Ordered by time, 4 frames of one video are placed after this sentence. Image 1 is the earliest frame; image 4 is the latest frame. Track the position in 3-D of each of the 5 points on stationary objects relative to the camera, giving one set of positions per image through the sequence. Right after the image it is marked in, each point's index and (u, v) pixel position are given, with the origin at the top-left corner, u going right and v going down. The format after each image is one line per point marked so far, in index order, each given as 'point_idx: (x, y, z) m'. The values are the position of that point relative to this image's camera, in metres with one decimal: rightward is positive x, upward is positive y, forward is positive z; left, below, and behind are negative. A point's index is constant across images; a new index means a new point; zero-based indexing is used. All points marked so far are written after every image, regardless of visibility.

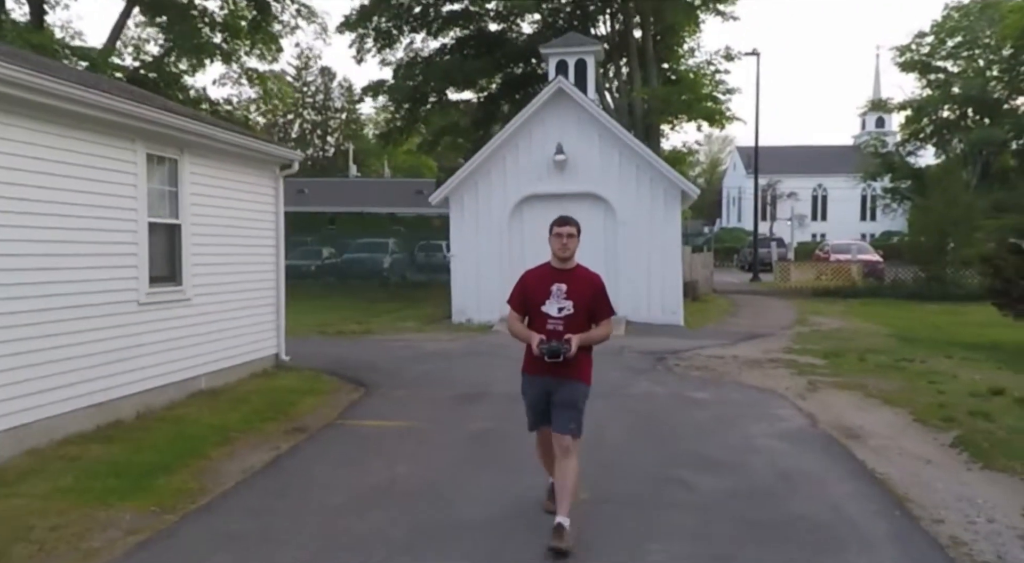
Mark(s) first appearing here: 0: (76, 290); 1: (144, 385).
0: (-3.9, -0.1, +7.3) m
1: (-3.7, -1.1, +8.5) m
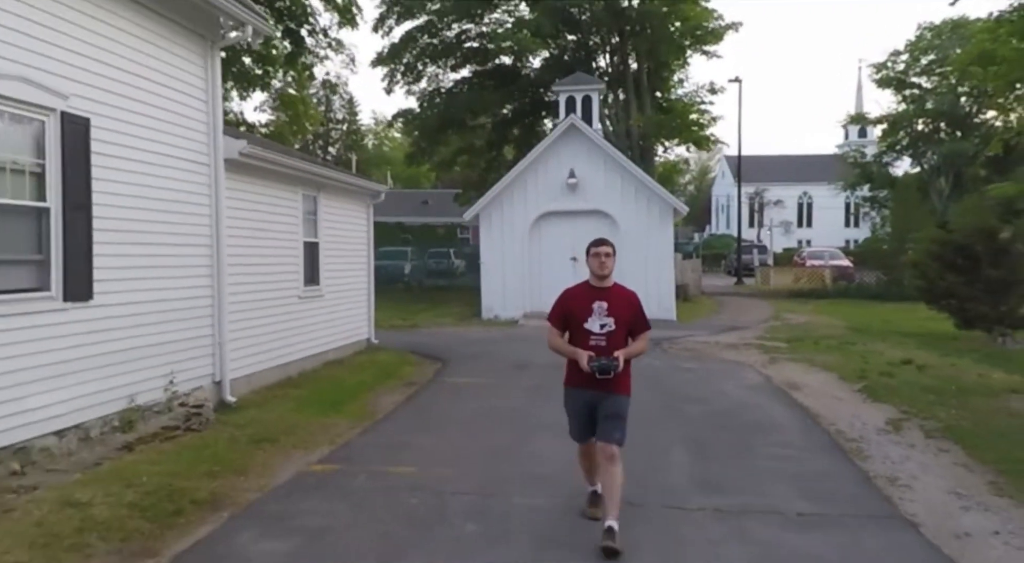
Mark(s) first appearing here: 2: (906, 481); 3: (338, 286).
0: (-3.2, -0.1, +10.9) m
1: (-3.1, -1.1, +12.0) m
2: (+3.4, -1.7, +7.1) m
3: (-2.9, -0.1, +13.4) m
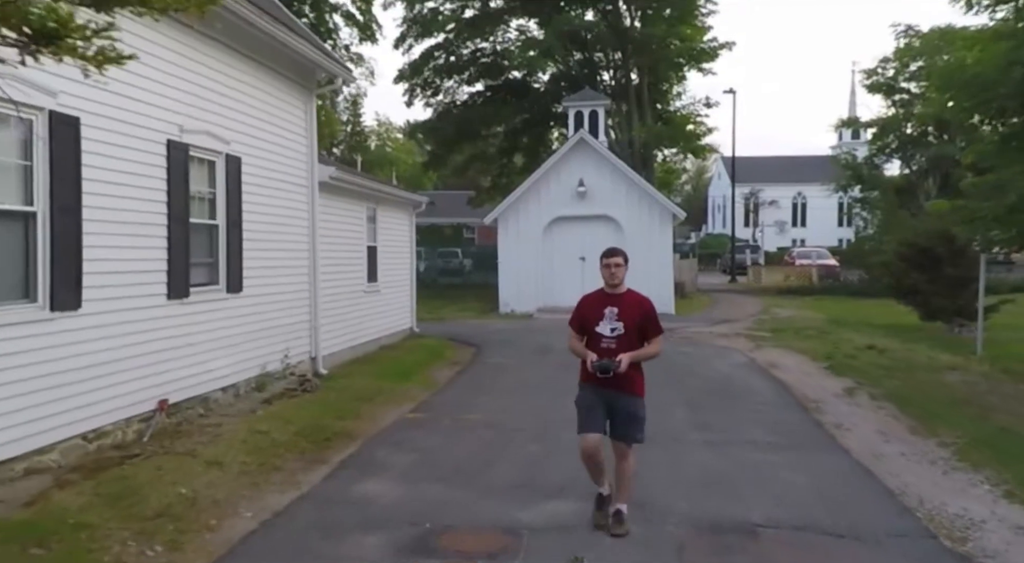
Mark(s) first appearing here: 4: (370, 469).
0: (-2.7, 0.0, +13.3) m
1: (-2.6, -1.0, +14.5) m
2: (+3.9, -1.7, +9.6) m
3: (-2.4, 0.0, +15.8) m
4: (-1.3, -1.7, +7.4) m
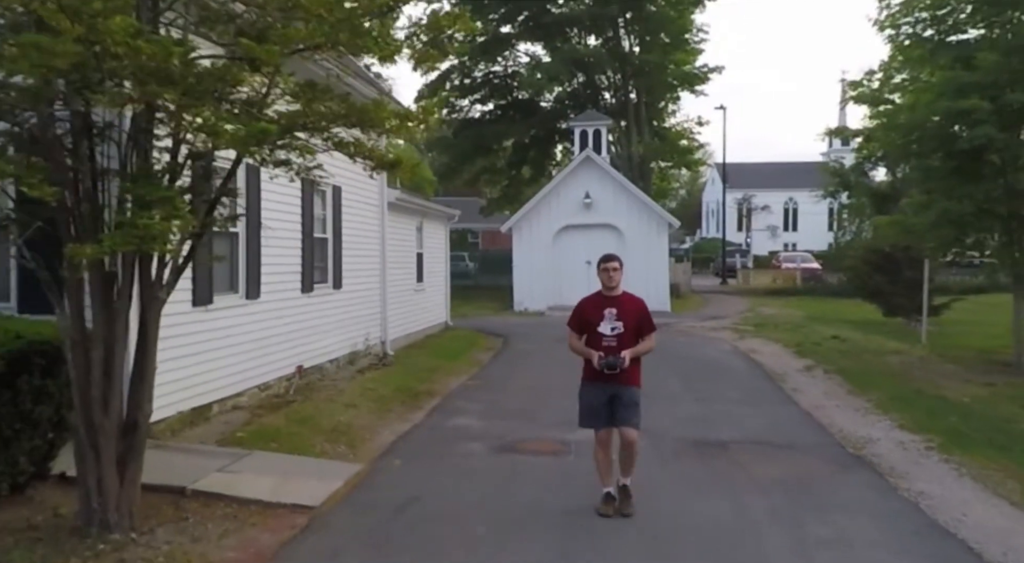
0: (-2.2, 0.0, +16.4) m
1: (-2.1, -1.0, +17.5) m
2: (+4.5, -1.7, +12.6) m
3: (-1.9, 0.0, +18.9) m
4: (-0.7, -1.7, +10.4) m
